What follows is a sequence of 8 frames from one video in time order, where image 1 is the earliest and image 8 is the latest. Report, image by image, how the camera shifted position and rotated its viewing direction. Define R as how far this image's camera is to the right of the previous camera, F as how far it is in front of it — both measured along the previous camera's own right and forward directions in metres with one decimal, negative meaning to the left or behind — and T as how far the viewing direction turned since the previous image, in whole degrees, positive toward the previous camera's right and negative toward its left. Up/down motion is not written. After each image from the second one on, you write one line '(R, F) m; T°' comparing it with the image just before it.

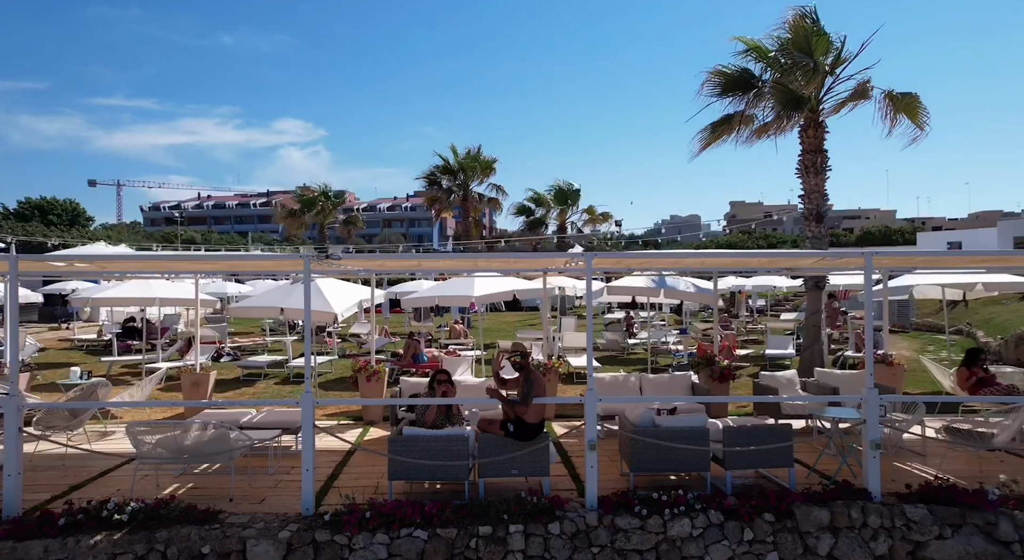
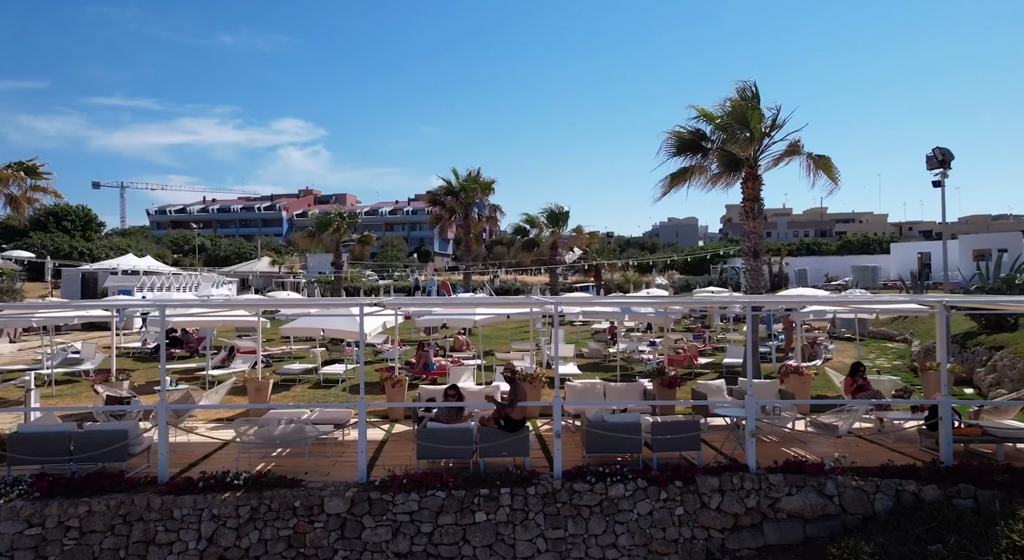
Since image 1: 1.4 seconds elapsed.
(+0.1, -2.5) m; 0°
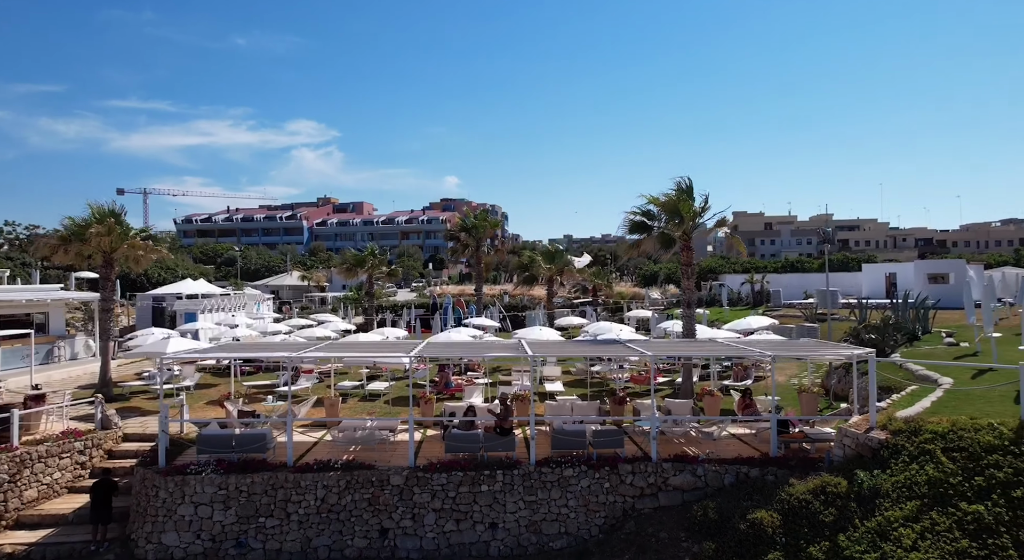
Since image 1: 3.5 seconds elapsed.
(+0.4, -4.9) m; -1°
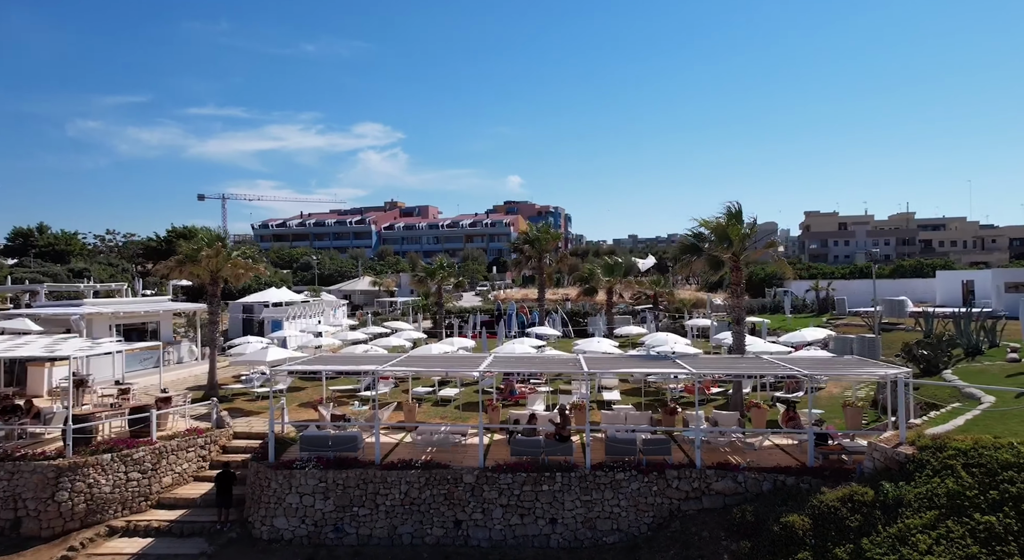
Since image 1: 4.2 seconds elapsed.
(+0.1, -1.7) m; -5°
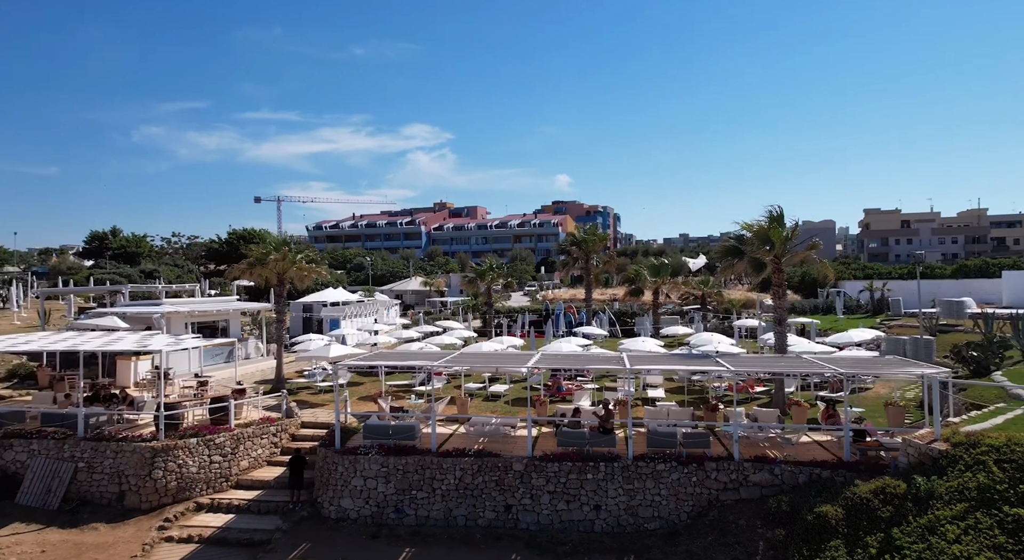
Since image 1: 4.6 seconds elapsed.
(0.0, -1.0) m; -4°
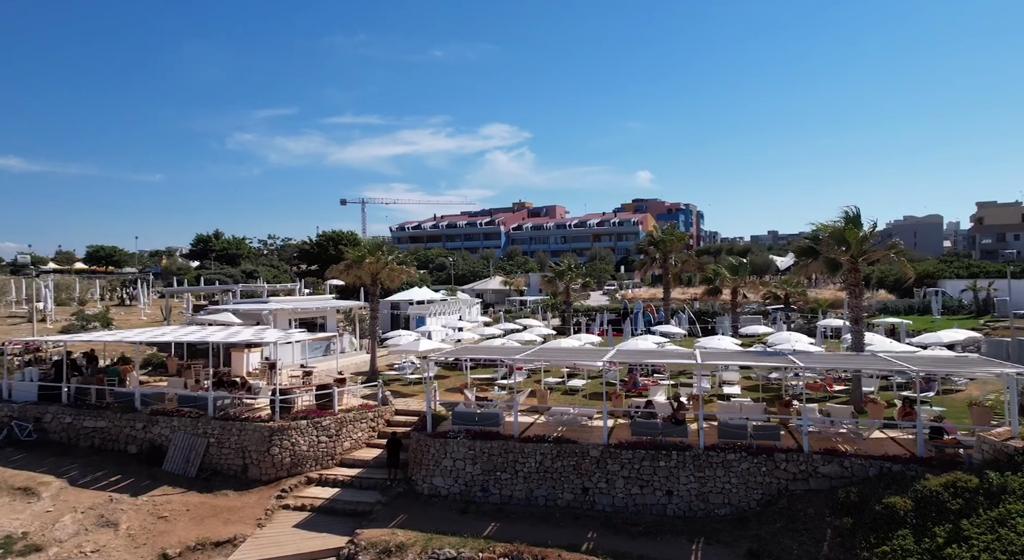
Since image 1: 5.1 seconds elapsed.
(+0.1, -1.2) m; -7°
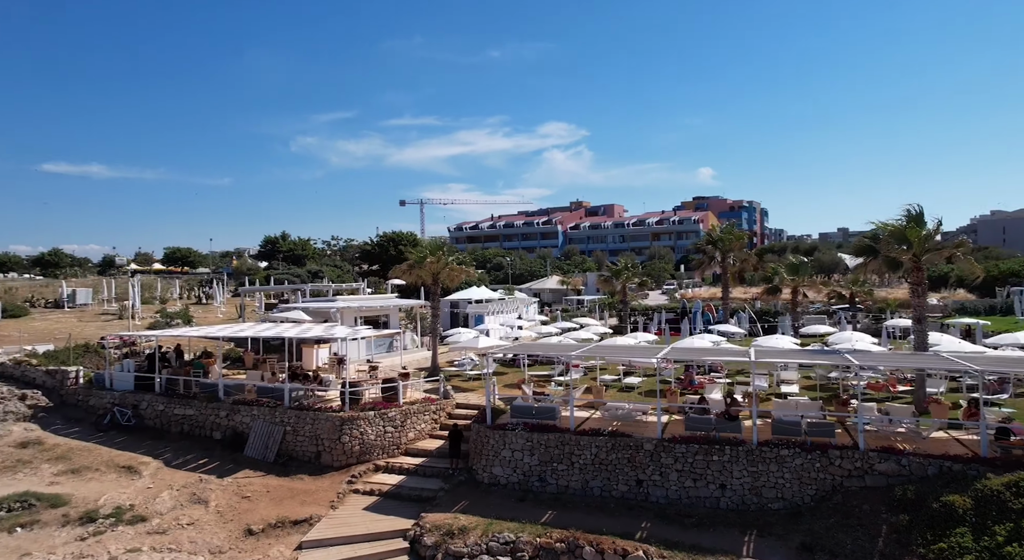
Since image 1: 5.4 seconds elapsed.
(0.0, -0.7) m; -5°
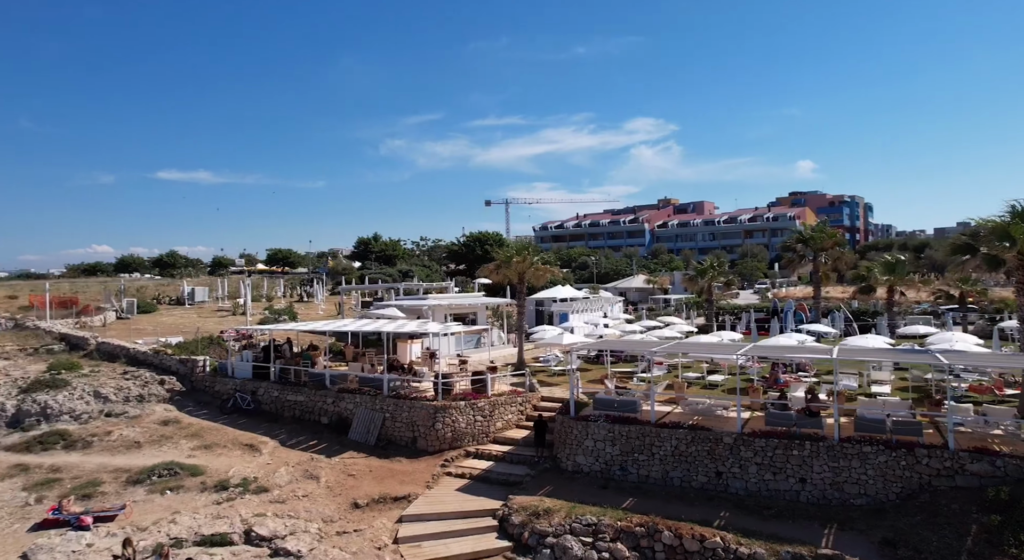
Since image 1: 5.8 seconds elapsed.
(+0.1, -1.0) m; -7°
